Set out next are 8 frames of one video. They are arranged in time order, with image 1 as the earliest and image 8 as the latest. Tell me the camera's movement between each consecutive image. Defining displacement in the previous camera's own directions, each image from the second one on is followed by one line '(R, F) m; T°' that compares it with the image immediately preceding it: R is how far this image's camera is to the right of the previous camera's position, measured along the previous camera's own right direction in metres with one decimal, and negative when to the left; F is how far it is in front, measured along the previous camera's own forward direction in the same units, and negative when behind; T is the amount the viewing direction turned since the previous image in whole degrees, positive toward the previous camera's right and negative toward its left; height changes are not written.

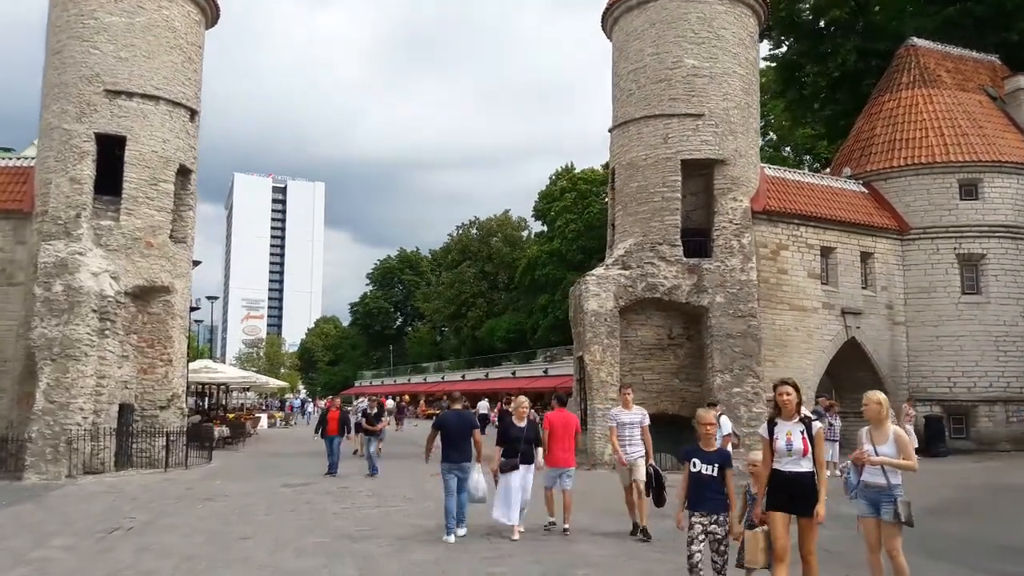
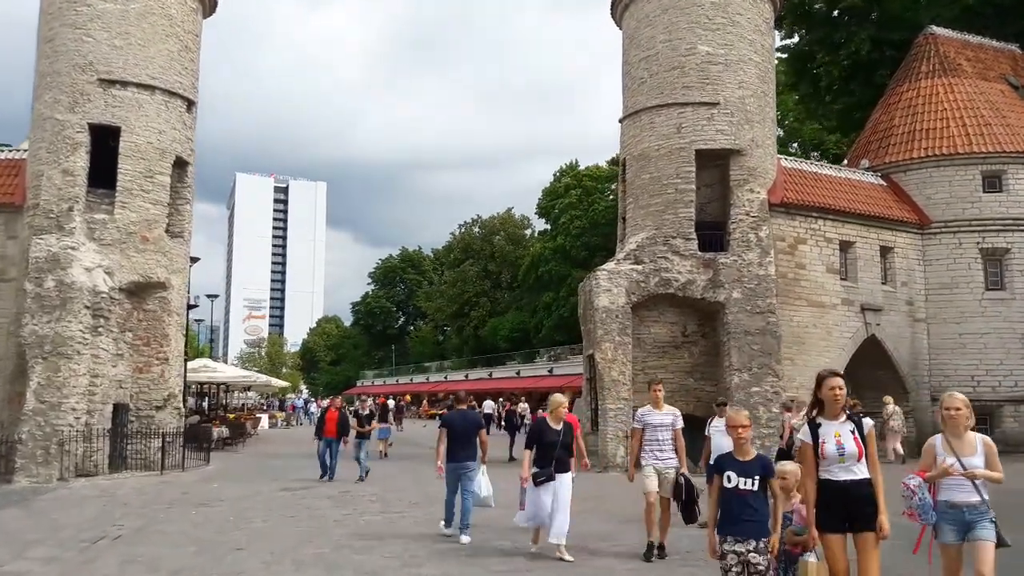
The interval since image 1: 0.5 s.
(-0.2, +0.7) m; 0°
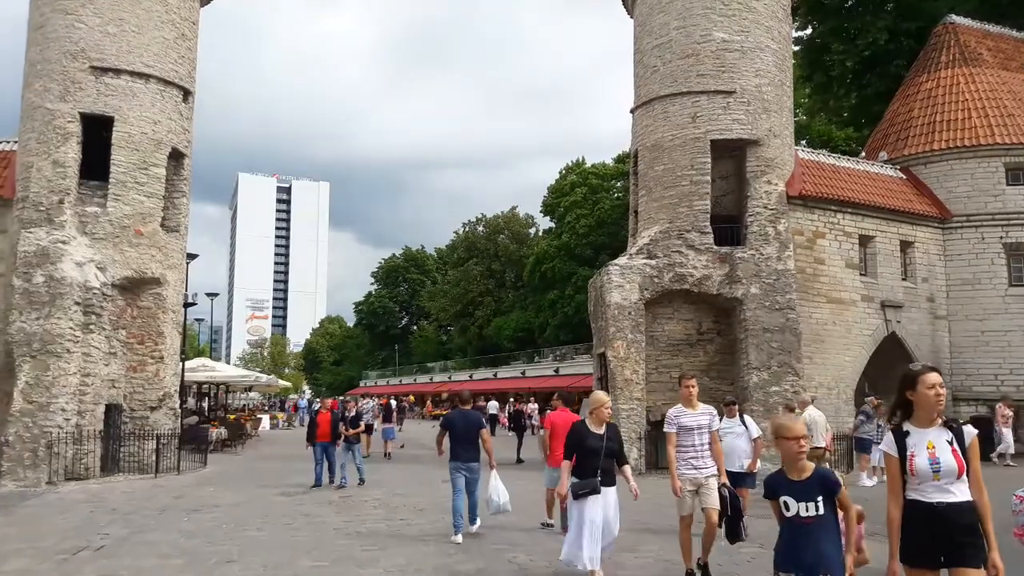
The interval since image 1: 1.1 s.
(-0.1, +0.7) m; 0°
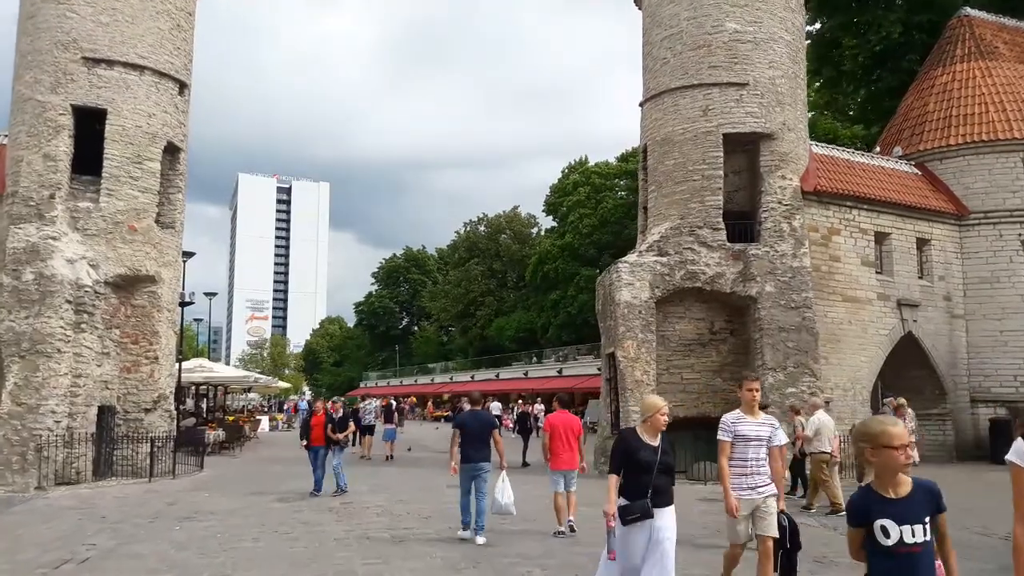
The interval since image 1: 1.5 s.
(-0.1, +0.6) m; 0°
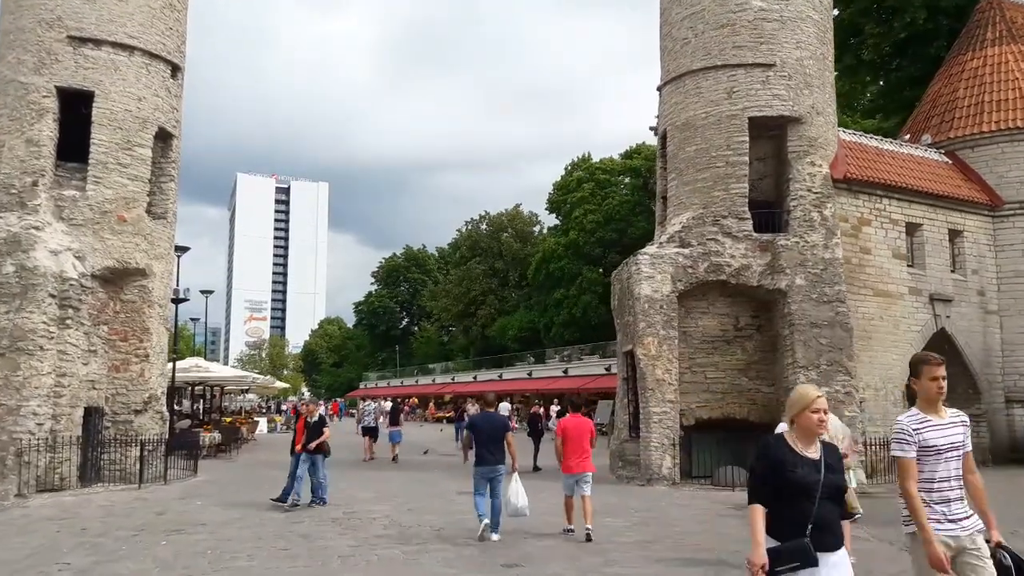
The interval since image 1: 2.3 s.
(-0.3, +1.0) m; 0°
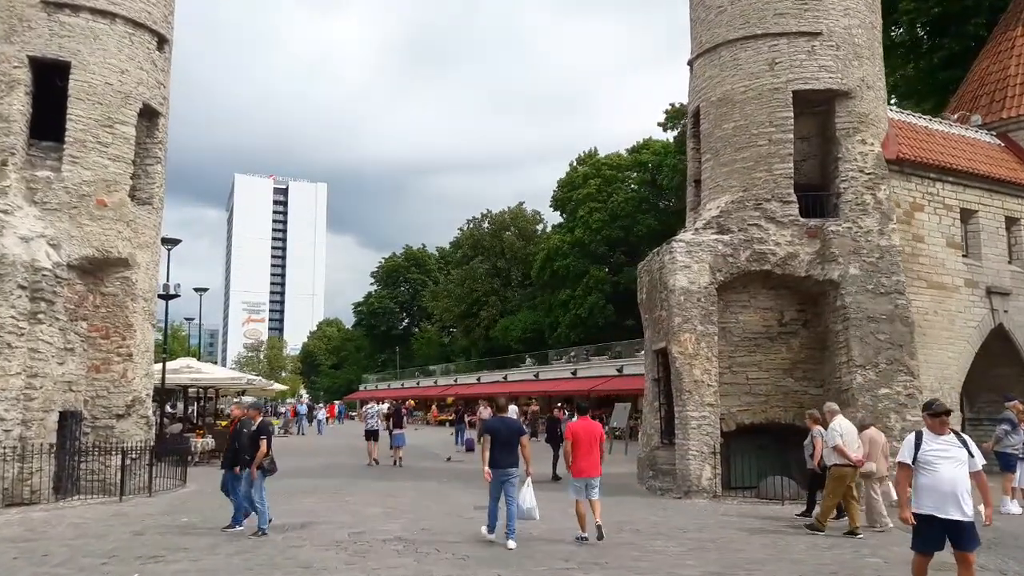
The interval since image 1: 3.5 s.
(-0.4, +1.5) m; 0°
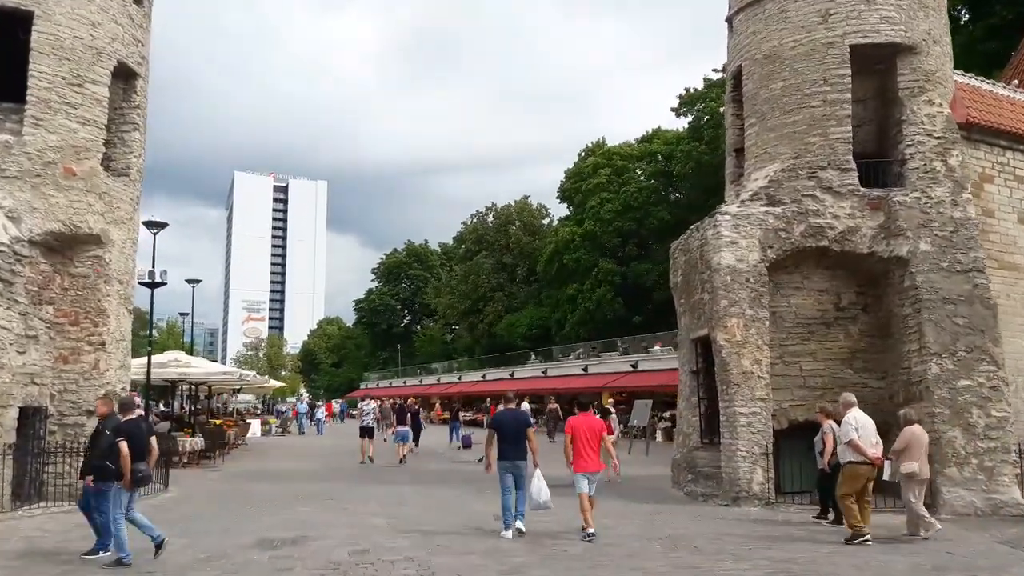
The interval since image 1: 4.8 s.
(-0.3, +1.7) m; 0°
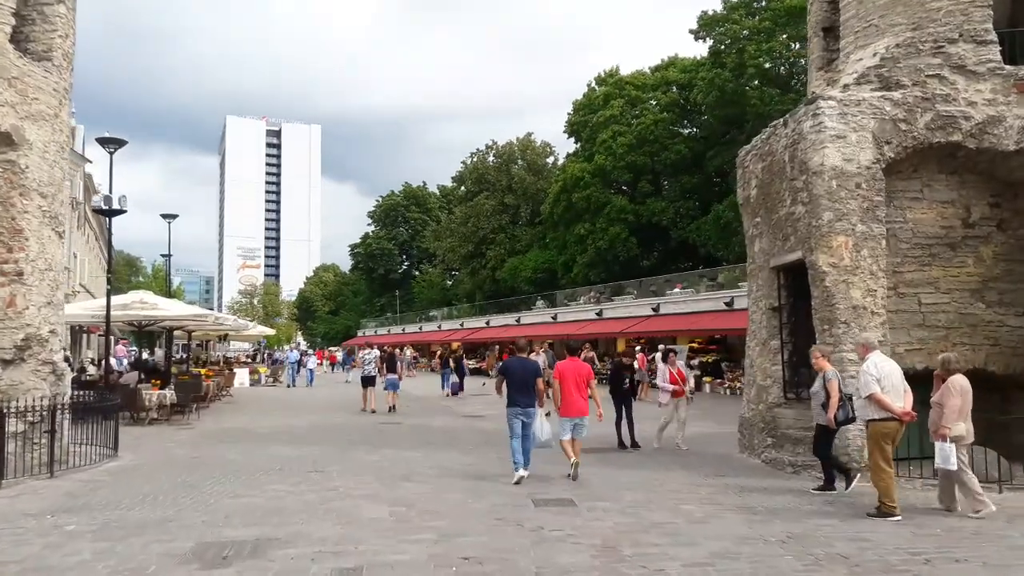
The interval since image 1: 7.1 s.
(-0.5, +3.0) m; 0°
